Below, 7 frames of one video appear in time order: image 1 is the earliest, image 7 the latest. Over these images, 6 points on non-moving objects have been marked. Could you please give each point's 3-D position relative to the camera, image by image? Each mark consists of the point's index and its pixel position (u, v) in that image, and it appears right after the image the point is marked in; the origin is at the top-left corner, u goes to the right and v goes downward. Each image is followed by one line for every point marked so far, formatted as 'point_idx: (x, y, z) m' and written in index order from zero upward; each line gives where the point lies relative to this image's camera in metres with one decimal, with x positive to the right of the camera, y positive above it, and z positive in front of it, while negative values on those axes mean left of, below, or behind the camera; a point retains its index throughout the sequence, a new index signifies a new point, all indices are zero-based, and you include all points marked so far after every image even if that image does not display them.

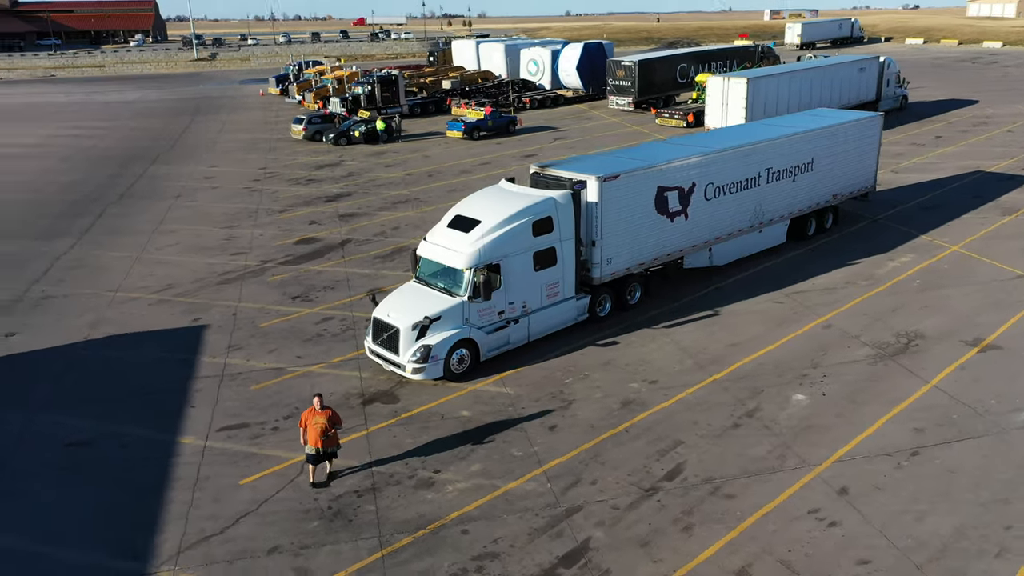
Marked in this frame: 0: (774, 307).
0: (+5.9, -0.4, +18.3) m
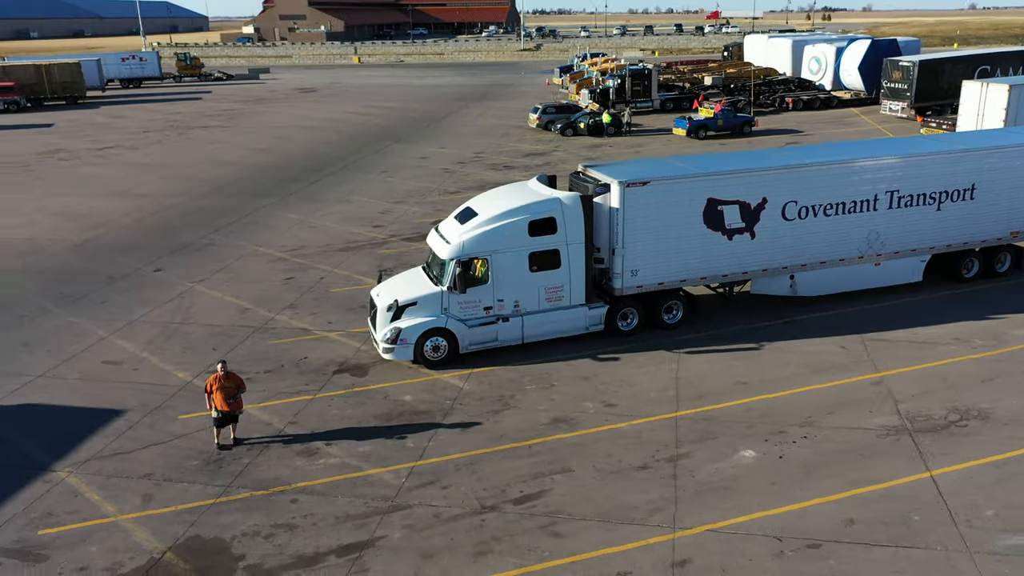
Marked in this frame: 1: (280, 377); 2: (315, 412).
0: (+6.1, -1.2, +15.6) m
1: (-4.3, -1.7, +15.2) m
2: (-3.3, -2.1, +13.9) m
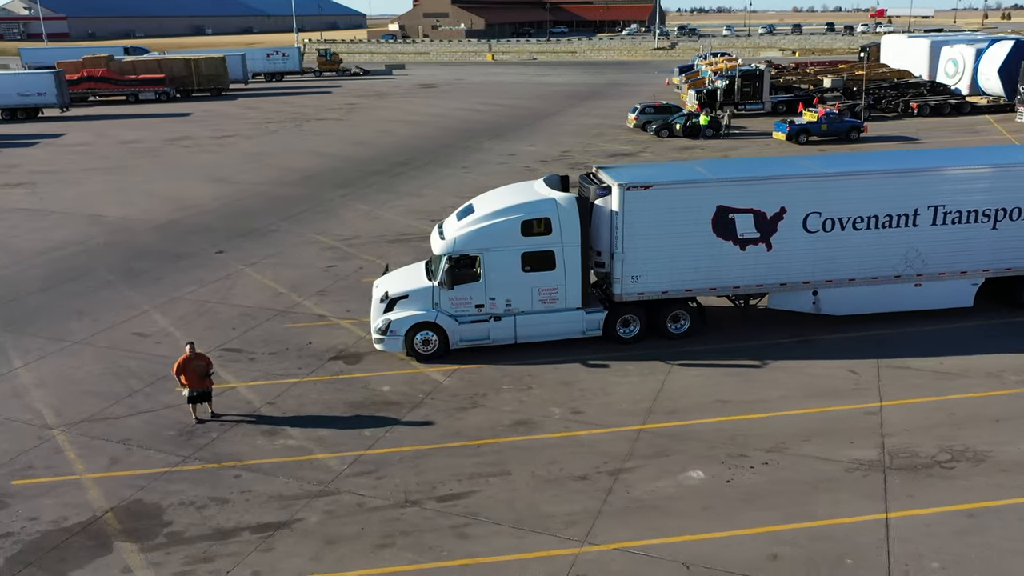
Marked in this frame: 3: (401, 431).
0: (+5.8, -1.6, +14.5) m
1: (-4.6, -1.4, +16.0) m
2: (-3.8, -1.9, +14.5) m
3: (-1.8, -2.3, +13.1) m
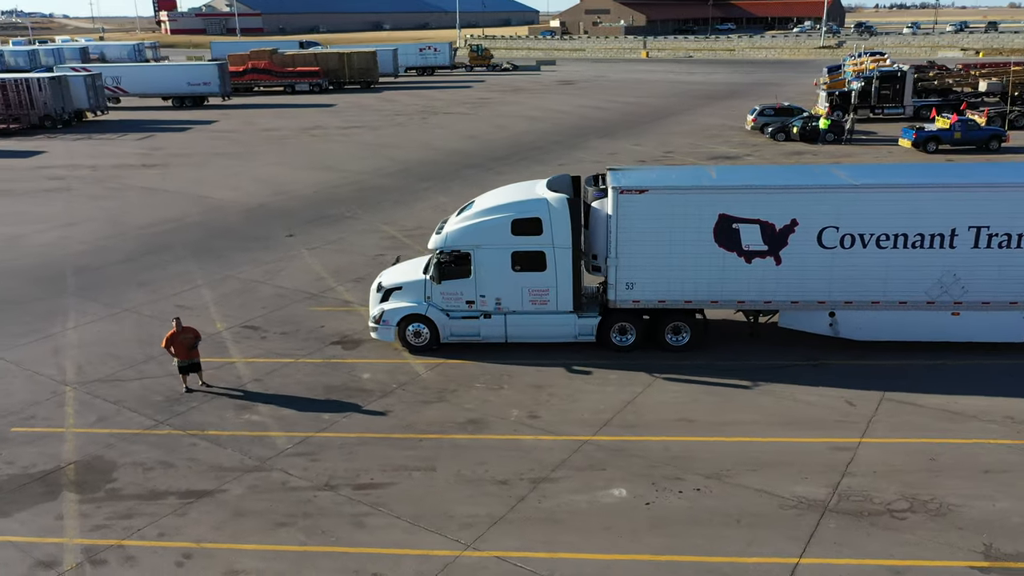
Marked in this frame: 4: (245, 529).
0: (+5.2, -1.9, +13.3) m
1: (-4.6, -1.1, +16.8) m
2: (-4.3, -1.6, +15.2) m
3: (-2.5, -2.1, +13.5) m
4: (-3.5, -3.1, +10.6) m
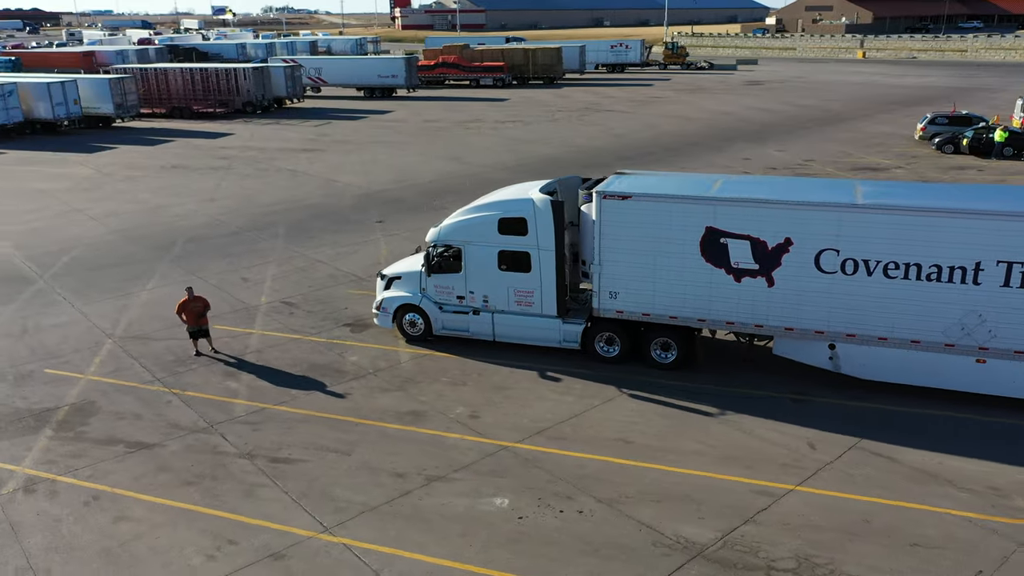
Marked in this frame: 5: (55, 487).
0: (+4.1, -2.3, +12.0) m
1: (-4.4, -0.6, +17.9) m
2: (-4.5, -1.2, +16.2) m
3: (-3.4, -1.9, +14.1) m
4: (-5.1, -2.8, +11.6) m
5: (-6.4, -2.8, +11.5) m
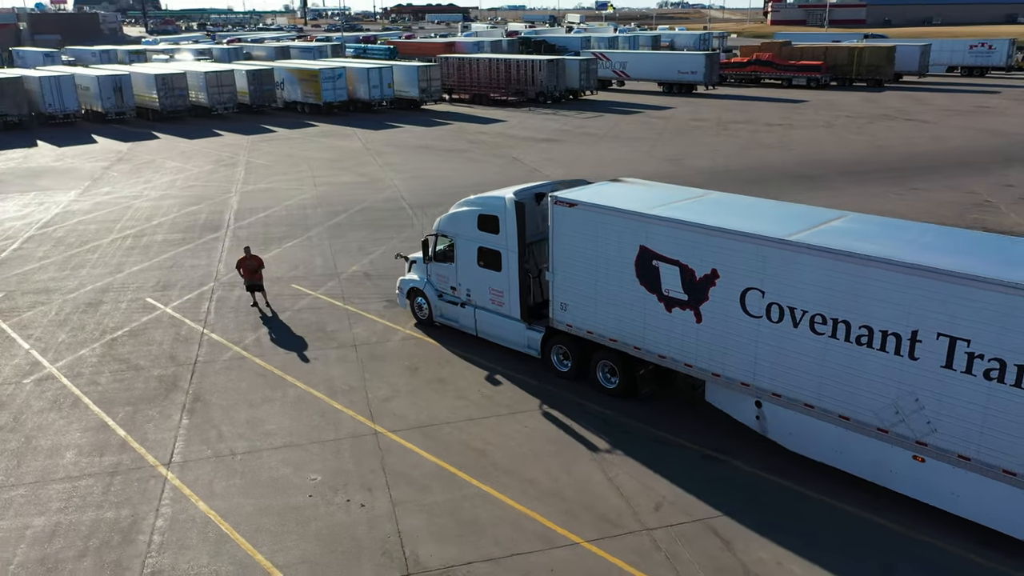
0: (+1.6, -2.8, +10.6) m
1: (-3.4, 0.0, +19.4) m
2: (-4.3, -0.5, +18.0) m
3: (-4.2, -1.3, +15.6) m
4: (-6.9, -1.9, +14.1) m
5: (-8.2, -1.7, +14.5) m
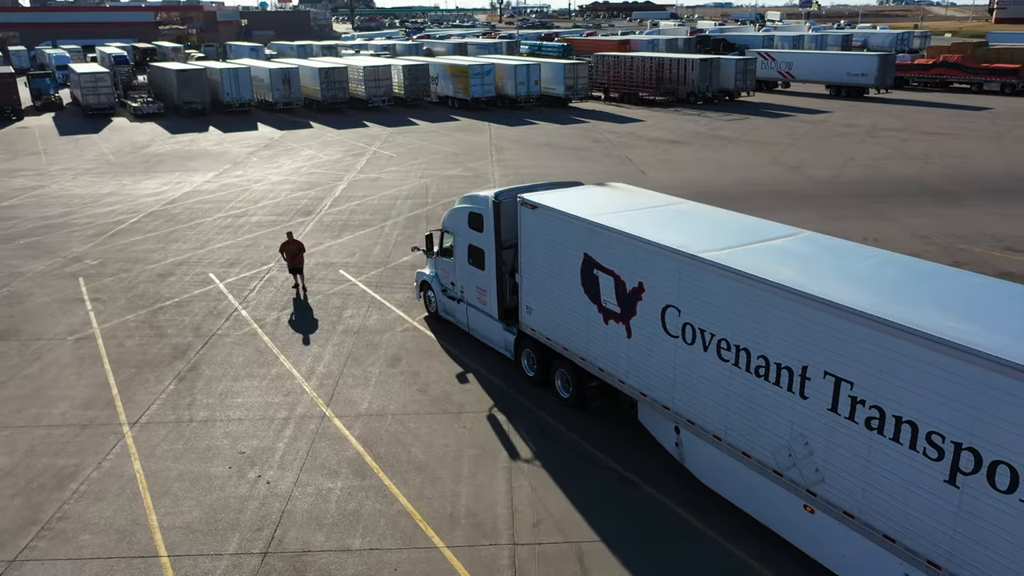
0: (+0.1, -2.9, +10.3) m
1: (-2.6, +0.2, +20.0) m
2: (-3.8, -0.2, +18.8) m
3: (-4.3, -1.0, +16.4) m
4: (-7.3, -1.4, +15.6) m
5: (-8.4, -1.1, +16.3) m
